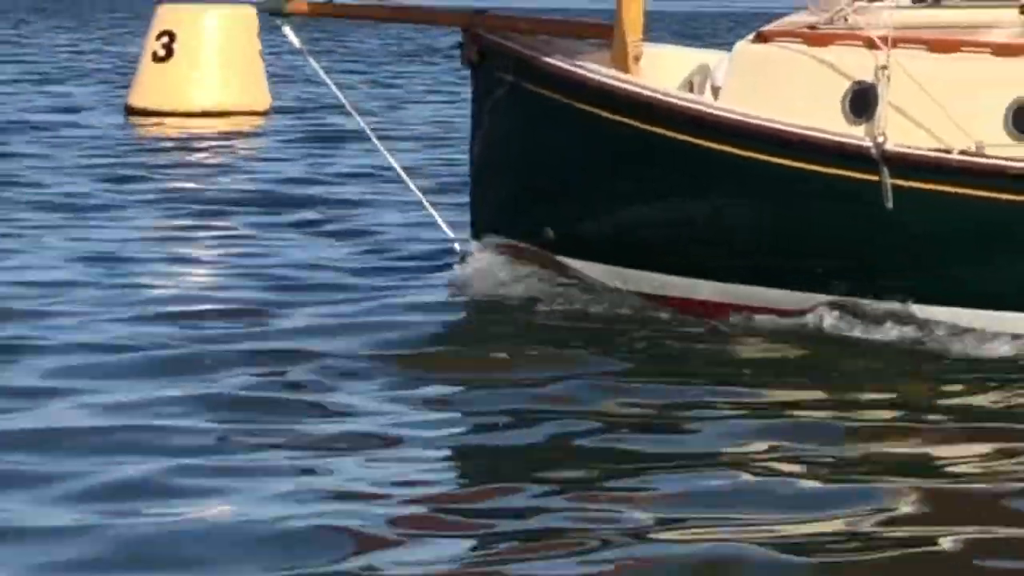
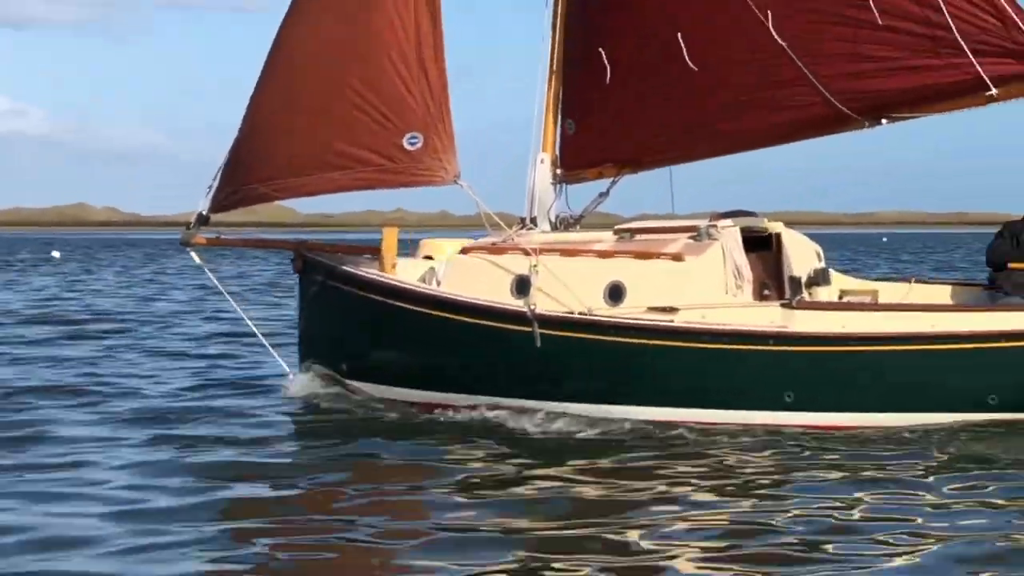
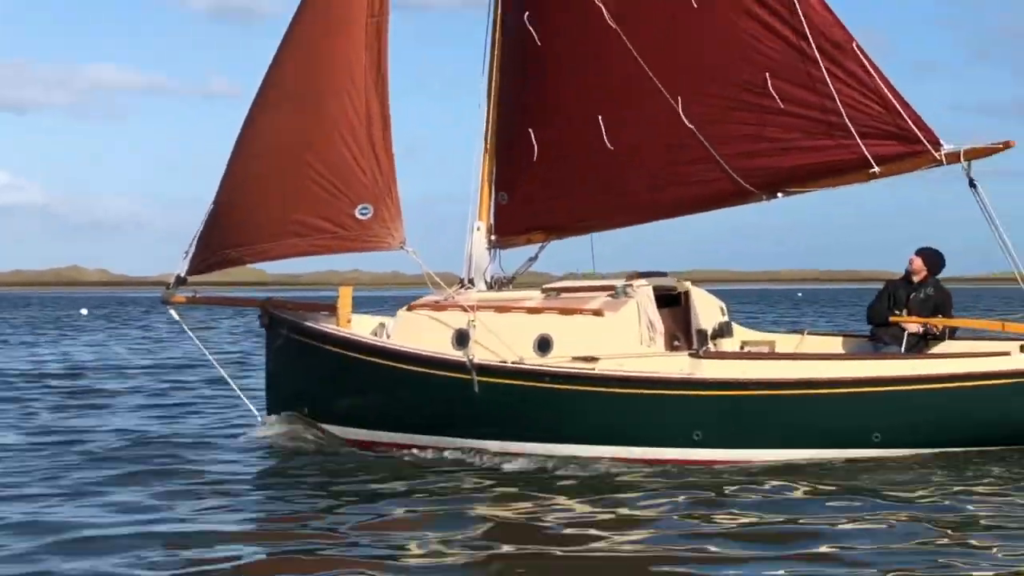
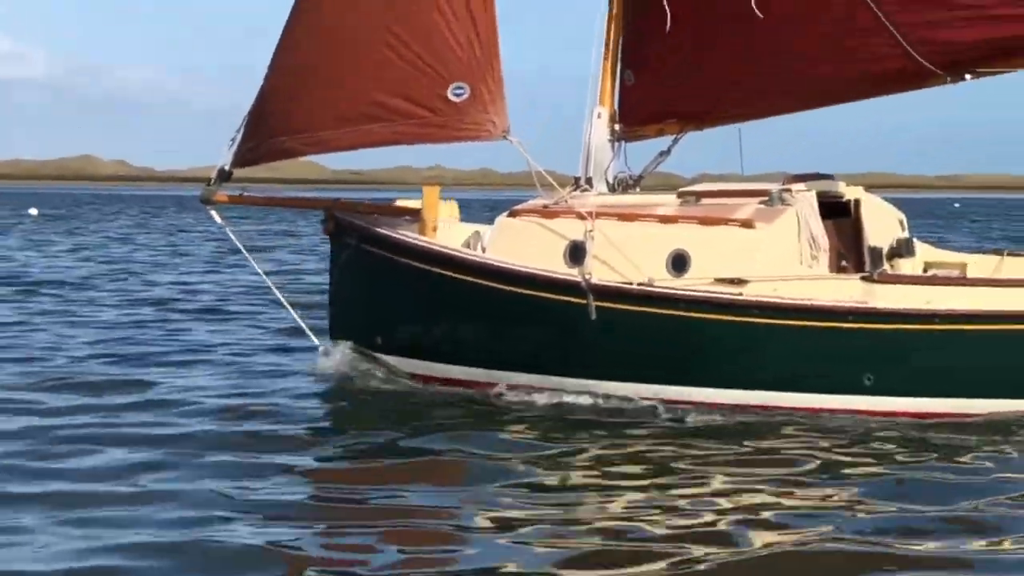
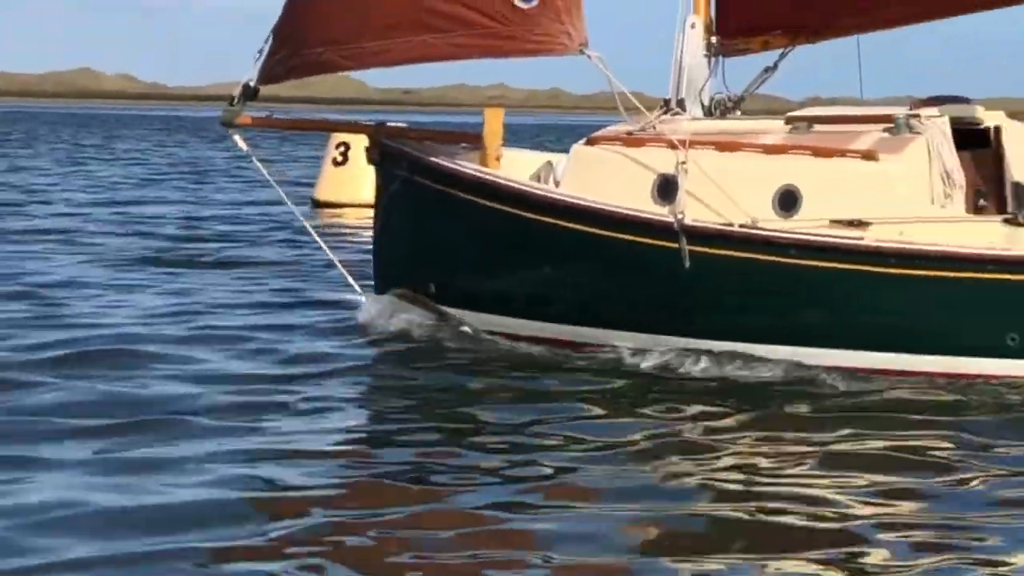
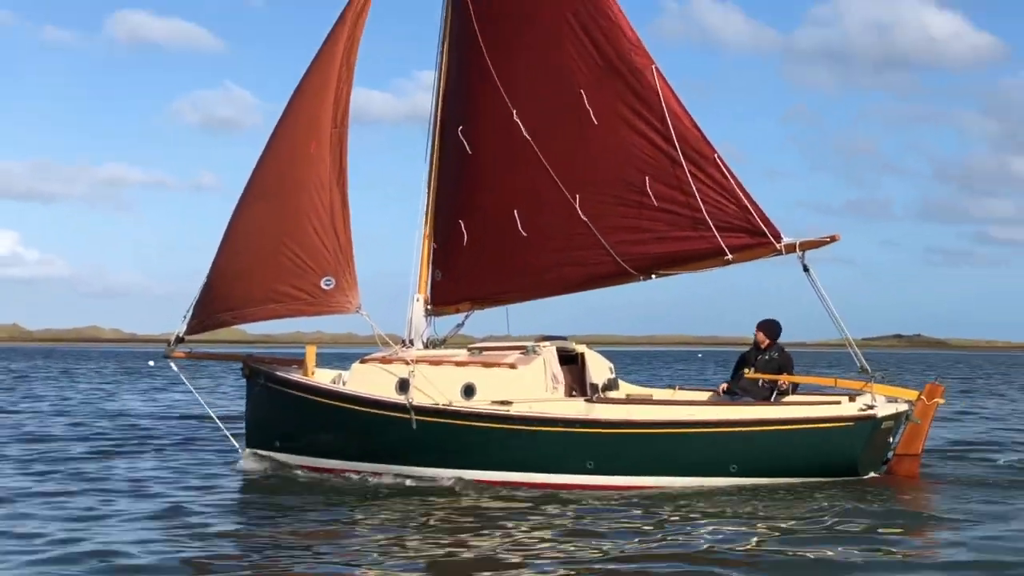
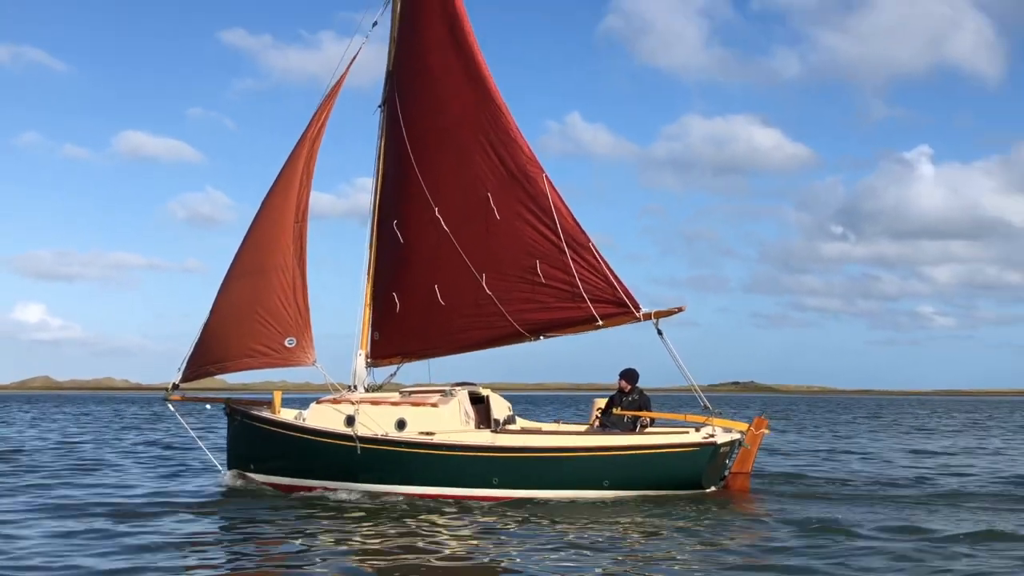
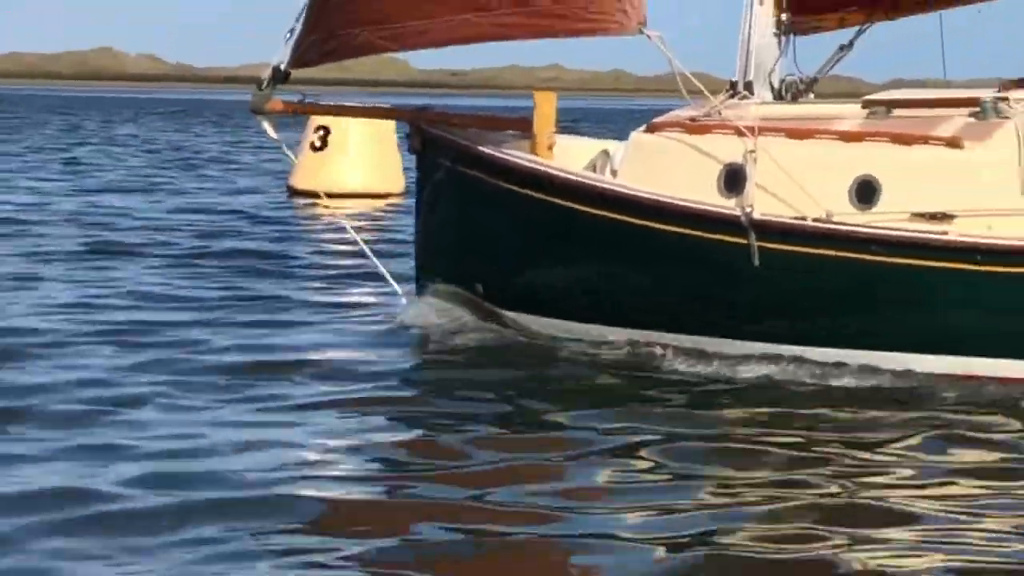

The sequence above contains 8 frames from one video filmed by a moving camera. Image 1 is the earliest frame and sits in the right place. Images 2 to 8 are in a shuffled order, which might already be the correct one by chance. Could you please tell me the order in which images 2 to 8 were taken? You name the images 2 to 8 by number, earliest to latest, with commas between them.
8, 5, 4, 2, 3, 6, 7
